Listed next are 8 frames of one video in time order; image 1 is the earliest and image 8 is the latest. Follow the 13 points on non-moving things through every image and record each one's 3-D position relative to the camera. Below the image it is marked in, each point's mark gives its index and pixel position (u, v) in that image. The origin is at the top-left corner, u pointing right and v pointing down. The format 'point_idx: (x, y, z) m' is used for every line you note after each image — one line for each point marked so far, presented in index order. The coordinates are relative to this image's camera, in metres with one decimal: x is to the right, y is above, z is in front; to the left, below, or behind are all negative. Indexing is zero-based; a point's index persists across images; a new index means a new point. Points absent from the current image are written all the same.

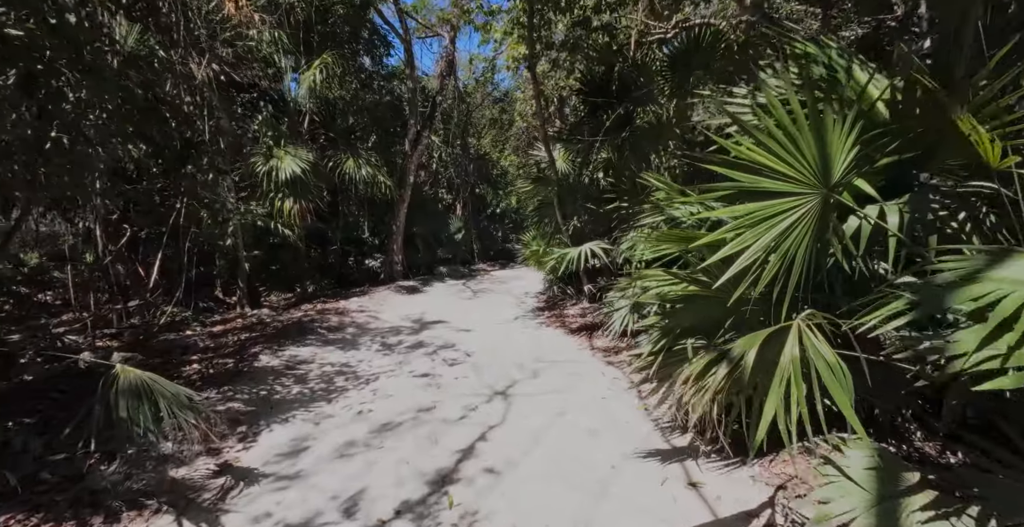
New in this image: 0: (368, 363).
0: (-1.4, -1.0, +5.3) m
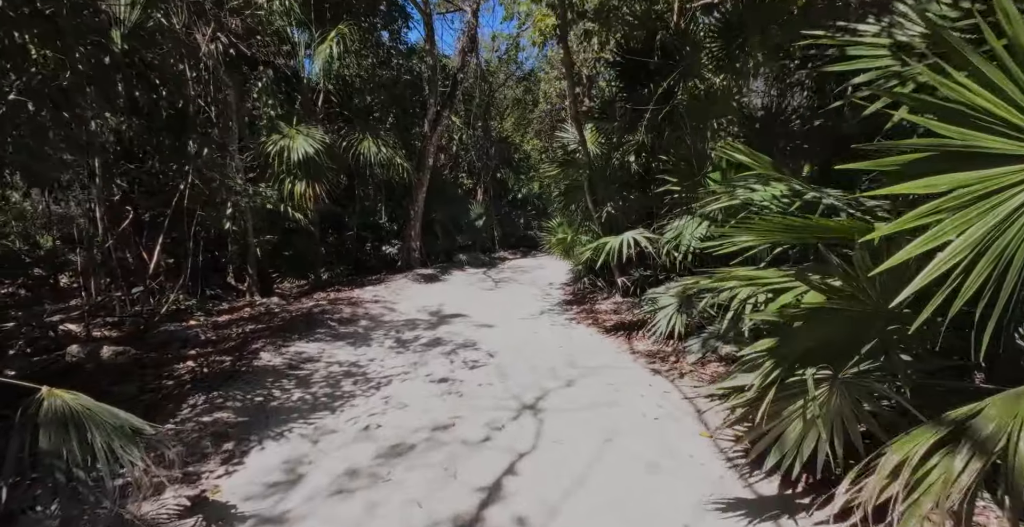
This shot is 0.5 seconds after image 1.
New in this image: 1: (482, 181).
0: (-1.1, -0.9, +4.8) m
1: (-0.8, +2.3, +15.4) m
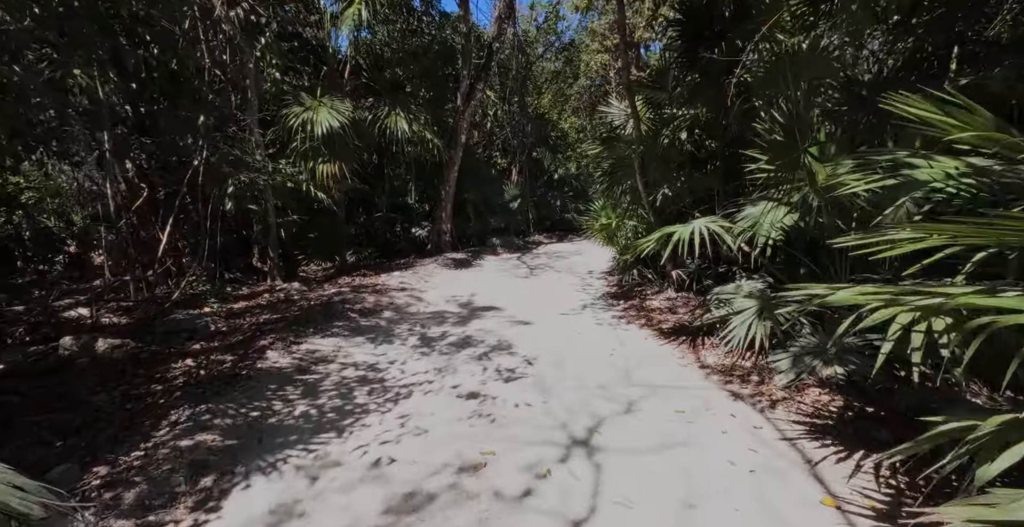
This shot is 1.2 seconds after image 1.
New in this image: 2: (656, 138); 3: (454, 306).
0: (-0.8, -0.8, +4.2) m
1: (+0.1, +2.7, +14.6) m
2: (+1.6, +1.5, +6.6) m
3: (-0.6, -0.5, +6.3) m
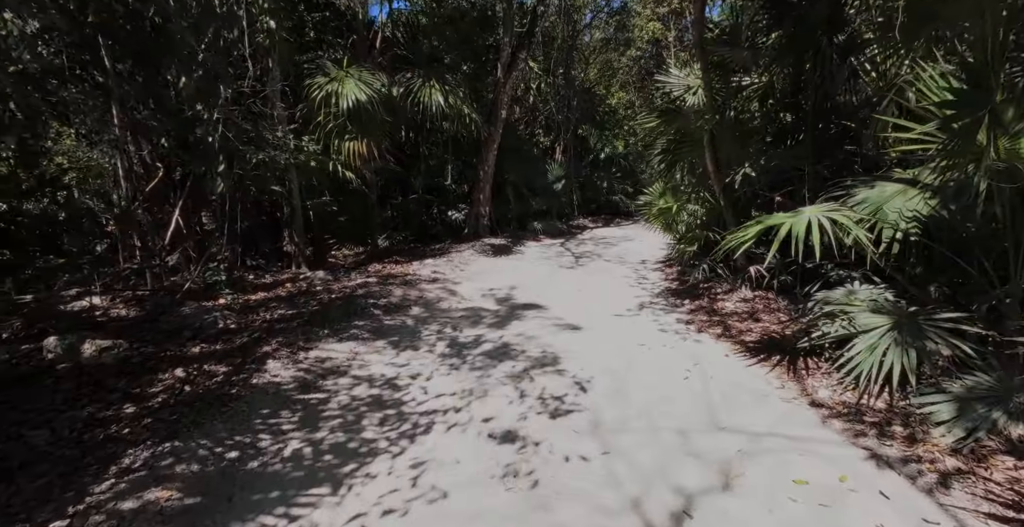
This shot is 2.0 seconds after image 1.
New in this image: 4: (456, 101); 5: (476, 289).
0: (-0.5, -0.7, +3.4) m
1: (+1.2, +3.0, +13.7) m
2: (+2.1, +1.6, +5.6) m
3: (-0.2, -0.4, +5.5) m
4: (-0.9, +2.6, +8.9) m
5: (-0.4, -0.3, +6.1) m
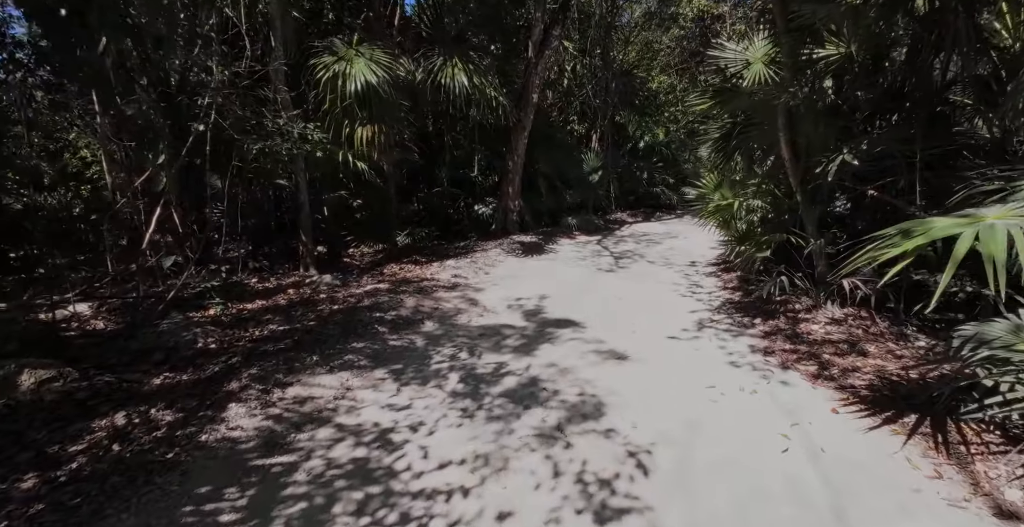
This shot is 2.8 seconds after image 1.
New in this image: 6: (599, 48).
0: (-0.4, -0.8, +2.6) m
1: (+2.0, +3.1, +12.7) m
2: (+2.3, +1.5, +4.6) m
3: (+0.1, -0.4, +4.7) m
4: (-0.4, +2.6, +8.1) m
5: (-0.1, -0.3, +5.3) m
6: (+1.8, +4.5, +11.6) m
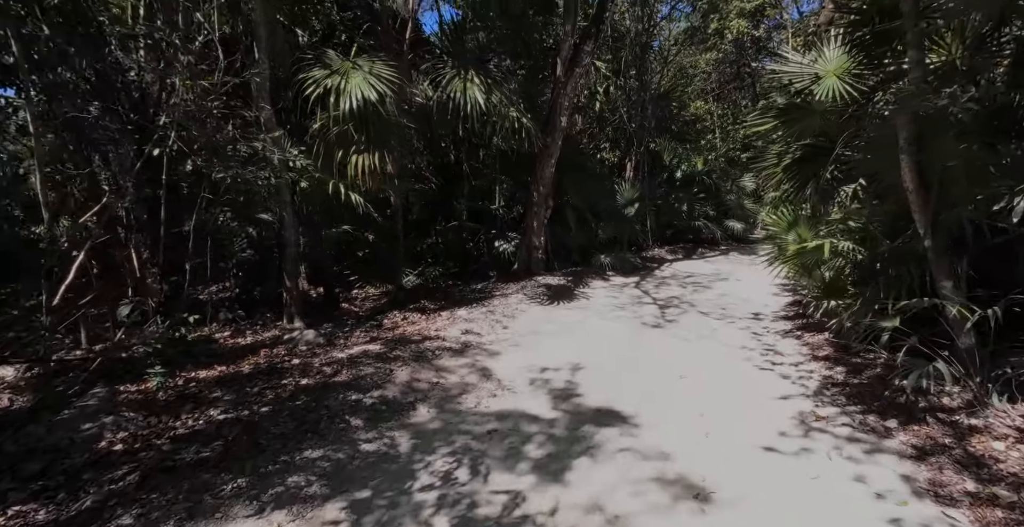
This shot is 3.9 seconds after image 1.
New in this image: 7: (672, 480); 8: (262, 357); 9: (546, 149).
0: (-0.4, -1.1, +1.4) m
1: (+2.5, +2.3, +11.6) m
2: (+2.5, +1.1, +3.3) m
3: (+0.2, -0.9, +3.5) m
4: (-0.1, +2.0, +7.0) m
5: (+0.1, -0.8, +4.1) m
6: (+2.3, +3.7, +10.5) m
7: (+0.7, -0.9, +2.5) m
8: (-2.0, -0.7, +4.5) m
9: (+0.5, +1.7, +8.5) m
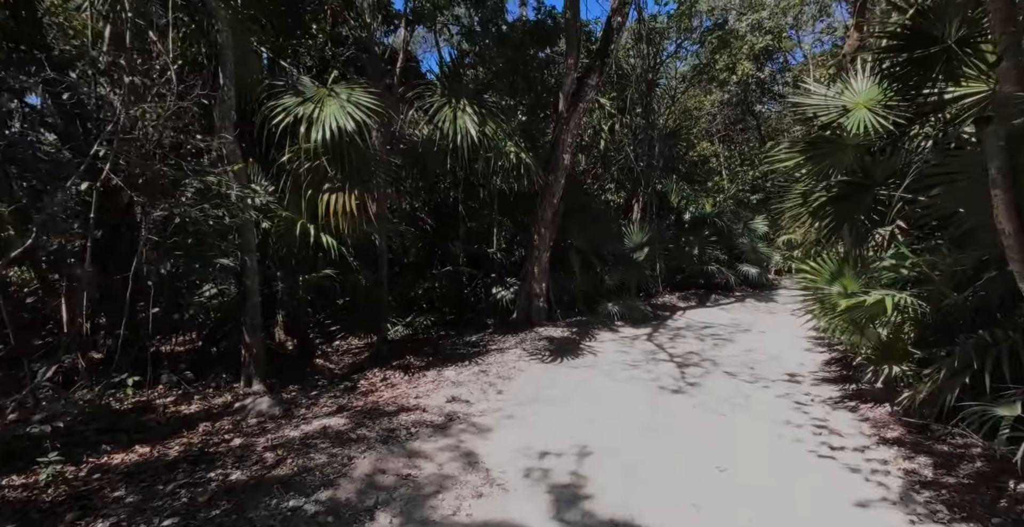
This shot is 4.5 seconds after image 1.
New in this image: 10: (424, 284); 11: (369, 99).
0: (-0.4, -1.3, +0.6) m
1: (+2.5, +1.3, +10.9) m
2: (+2.4, +0.8, +2.7) m
3: (+0.1, -1.1, +2.7) m
4: (-0.1, +1.4, +6.4) m
5: (0.0, -1.1, +3.3) m
6: (+2.3, +2.8, +10.0) m
7: (+0.7, -1.1, +1.6) m
8: (-2.0, -1.1, +3.7) m
9: (+0.5, +1.0, +7.9) m
10: (-1.3, -0.3, +7.9) m
11: (-1.3, +1.4, +4.9) m
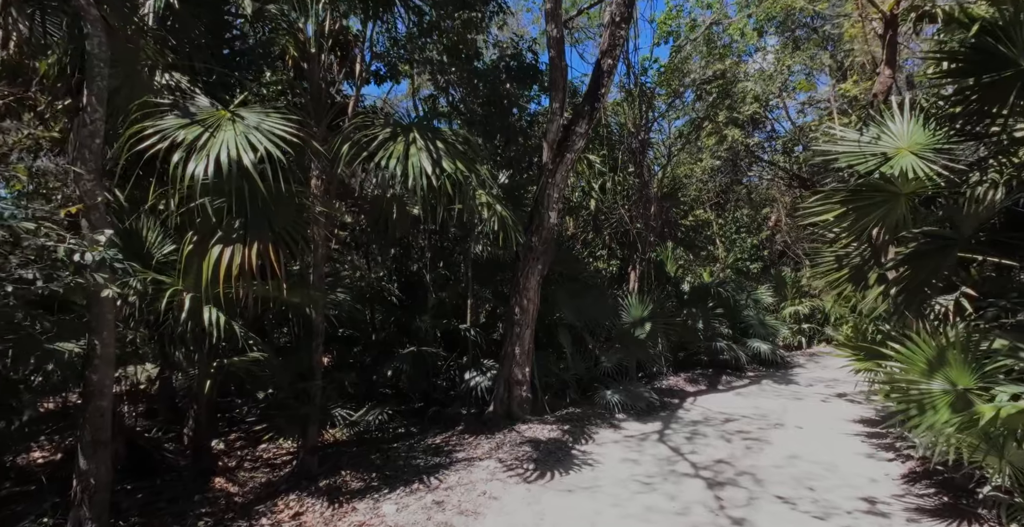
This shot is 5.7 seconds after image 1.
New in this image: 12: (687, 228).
0: (-0.5, -1.2, -1.0) m
1: (+2.1, 0.0, +9.7) m
2: (+2.3, +0.6, +1.4) m
3: (0.0, -1.4, +1.1) m
4: (-0.4, +0.7, +5.2) m
5: (-0.1, -1.4, +1.7) m
6: (+1.9, +1.6, +9.0) m
7: (+0.5, -1.2, +0.1) m
8: (-2.2, -1.5, +2.1) m
9: (+0.2, +0.1, +6.6) m
10: (-1.6, -1.2, +6.4) m
11: (-1.5, +0.9, +3.6) m
12: (+3.6, +0.8, +11.1) m
